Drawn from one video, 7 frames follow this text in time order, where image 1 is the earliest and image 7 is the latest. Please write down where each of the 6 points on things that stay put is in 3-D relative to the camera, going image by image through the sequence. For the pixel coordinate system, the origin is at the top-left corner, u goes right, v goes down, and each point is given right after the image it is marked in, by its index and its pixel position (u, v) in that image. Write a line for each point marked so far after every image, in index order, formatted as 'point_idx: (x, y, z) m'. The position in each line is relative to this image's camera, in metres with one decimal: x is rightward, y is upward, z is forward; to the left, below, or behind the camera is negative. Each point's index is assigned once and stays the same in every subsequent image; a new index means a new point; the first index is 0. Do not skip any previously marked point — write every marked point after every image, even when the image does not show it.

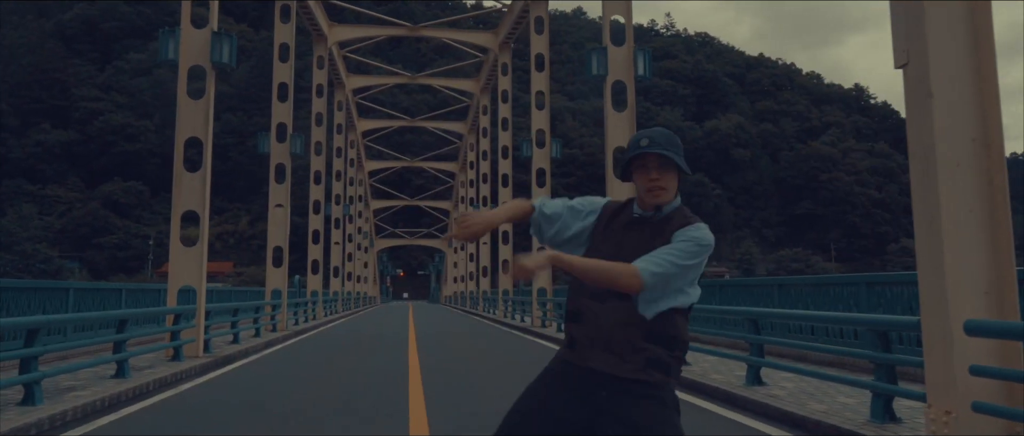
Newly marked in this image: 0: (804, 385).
0: (+3.4, -2.0, +8.4) m
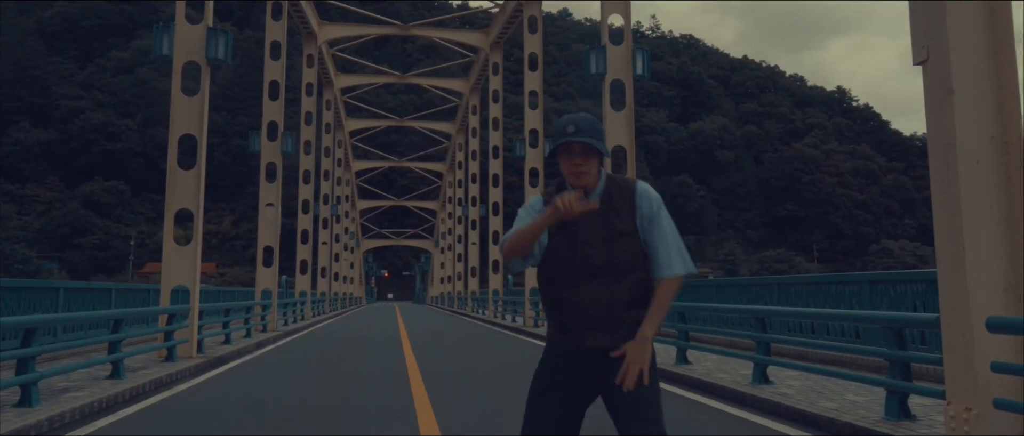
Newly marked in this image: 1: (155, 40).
0: (+3.5, -1.9, +8.4) m
1: (-6.5, +3.2, +13.0) m
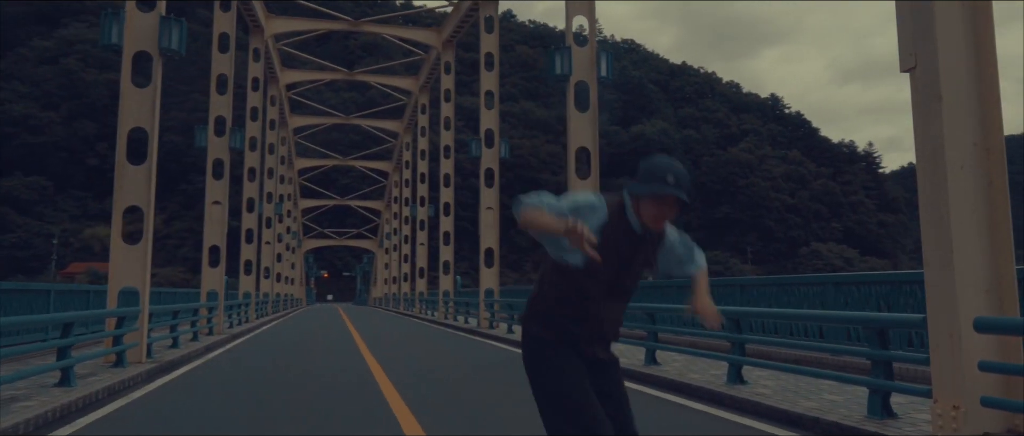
0: (+3.3, -2.0, +8.5) m
1: (-7.1, +3.3, +12.3) m
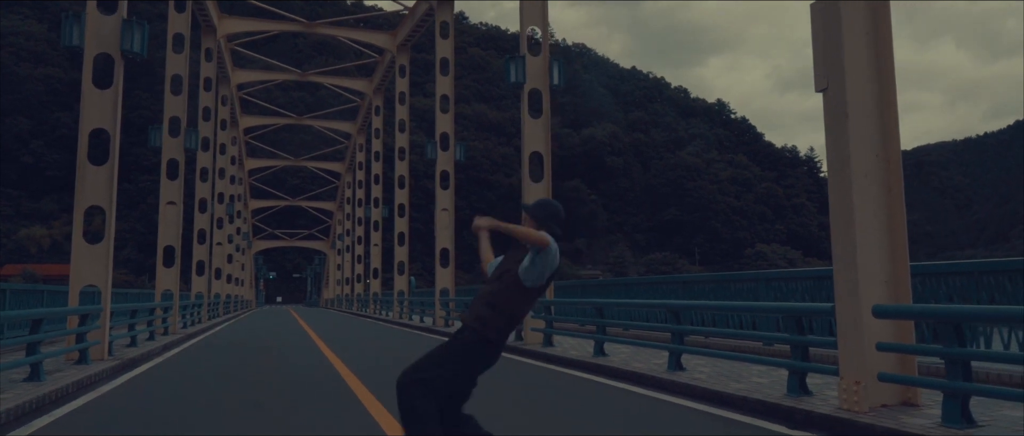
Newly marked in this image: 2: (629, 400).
0: (+2.7, -2.0, +9.4) m
1: (-7.8, +3.3, +12.5) m
2: (+1.4, -2.1, +8.3) m
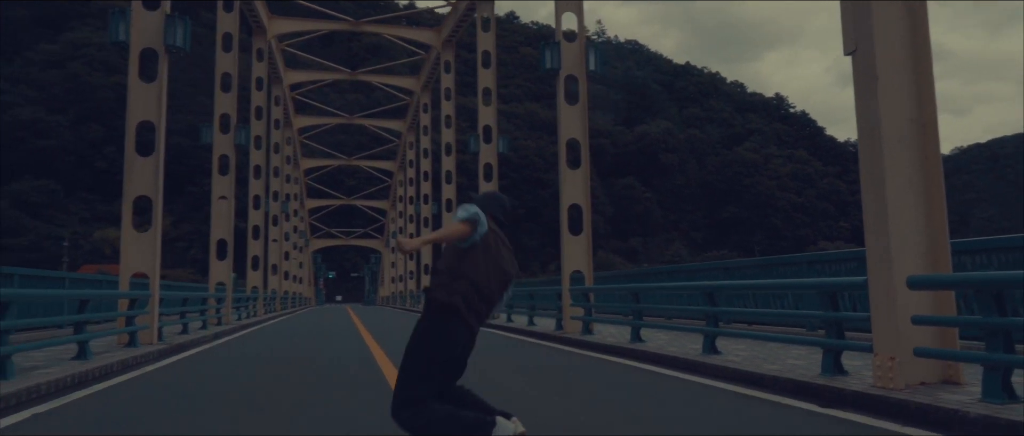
0: (+3.1, -1.7, +9.0) m
1: (-7.2, +3.5, +13.0) m
2: (+1.7, -1.9, +8.1) m
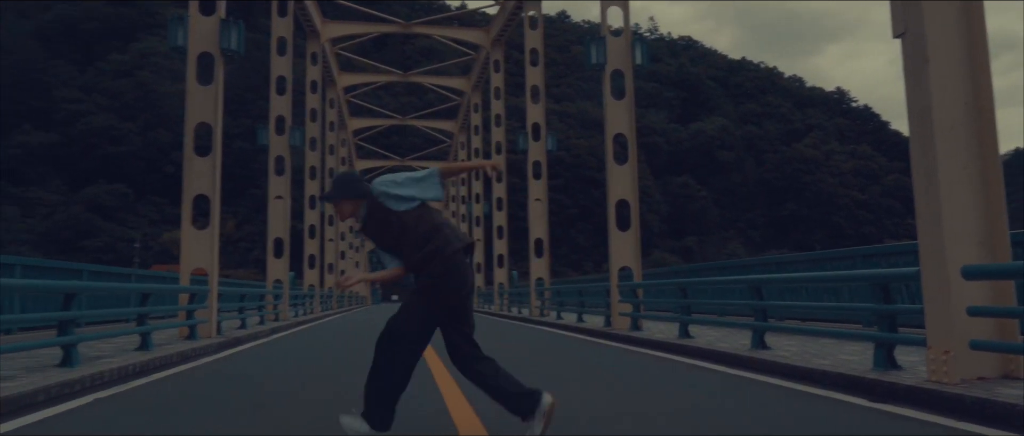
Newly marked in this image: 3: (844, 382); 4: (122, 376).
0: (+3.6, -1.6, +8.8) m
1: (-6.4, +3.5, +13.5) m
2: (+2.2, -1.8, +8.0) m
3: (+3.2, -1.6, +6.8) m
4: (-4.5, -1.8, +8.3) m
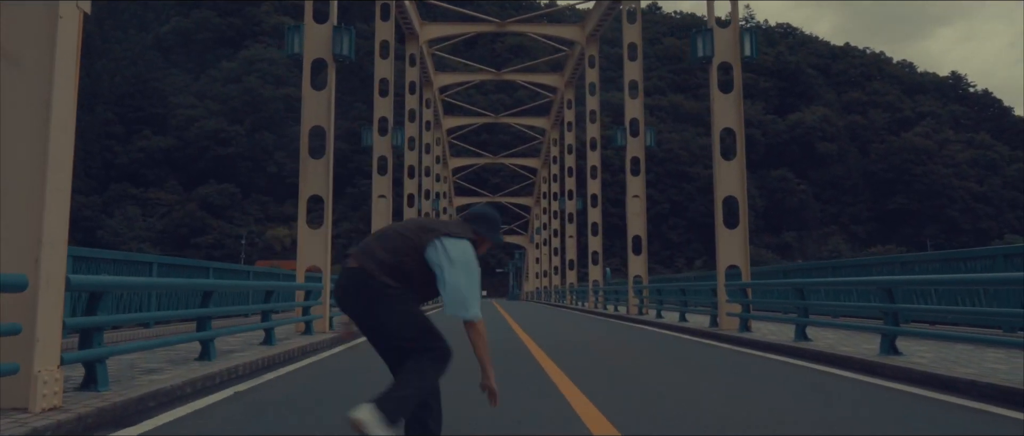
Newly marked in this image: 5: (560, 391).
0: (+5.0, -1.6, +8.2) m
1: (-4.4, +3.5, +14.1) m
2: (+3.4, -1.8, +7.6) m
3: (+4.3, -1.6, +6.3) m
4: (-3.2, -1.9, +8.7) m
5: (+0.5, -1.8, +7.4) m
